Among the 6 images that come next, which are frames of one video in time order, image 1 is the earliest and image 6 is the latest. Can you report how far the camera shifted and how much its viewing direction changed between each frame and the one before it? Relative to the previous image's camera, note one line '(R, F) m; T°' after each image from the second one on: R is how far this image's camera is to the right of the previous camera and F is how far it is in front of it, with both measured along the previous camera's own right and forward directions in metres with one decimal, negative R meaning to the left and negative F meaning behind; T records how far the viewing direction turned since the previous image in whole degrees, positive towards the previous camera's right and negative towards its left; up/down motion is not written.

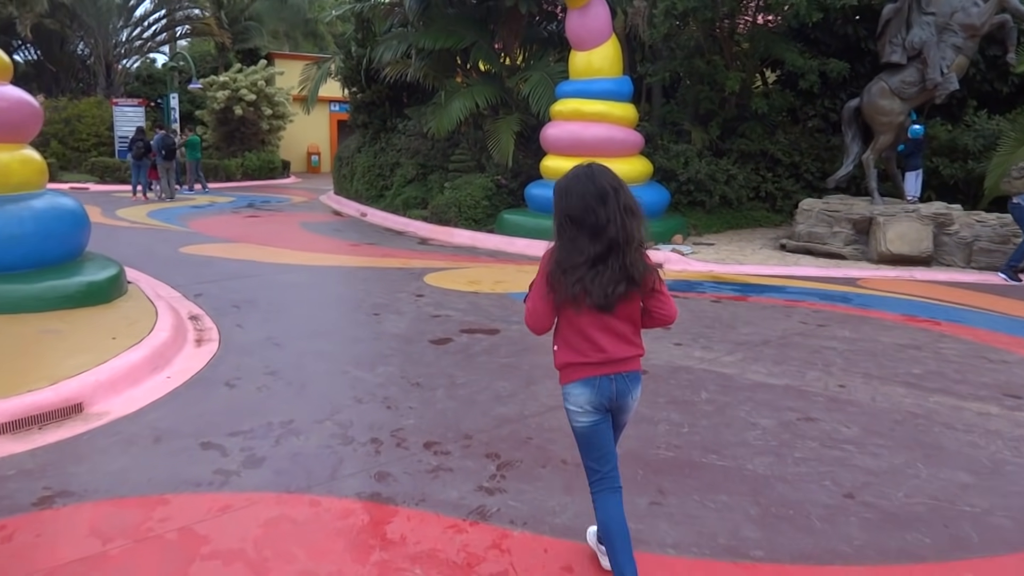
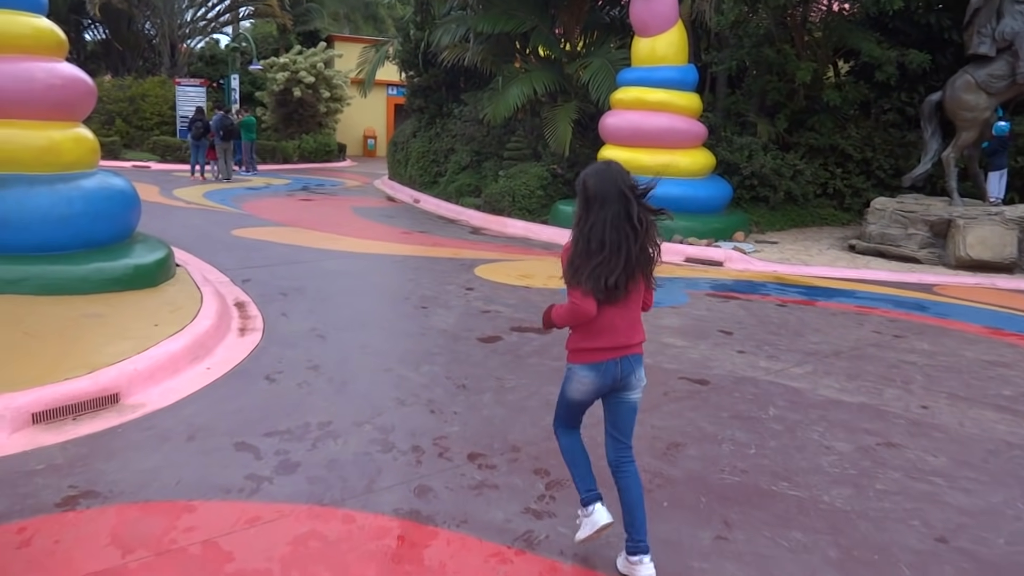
(0.0, +0.3) m; -4°
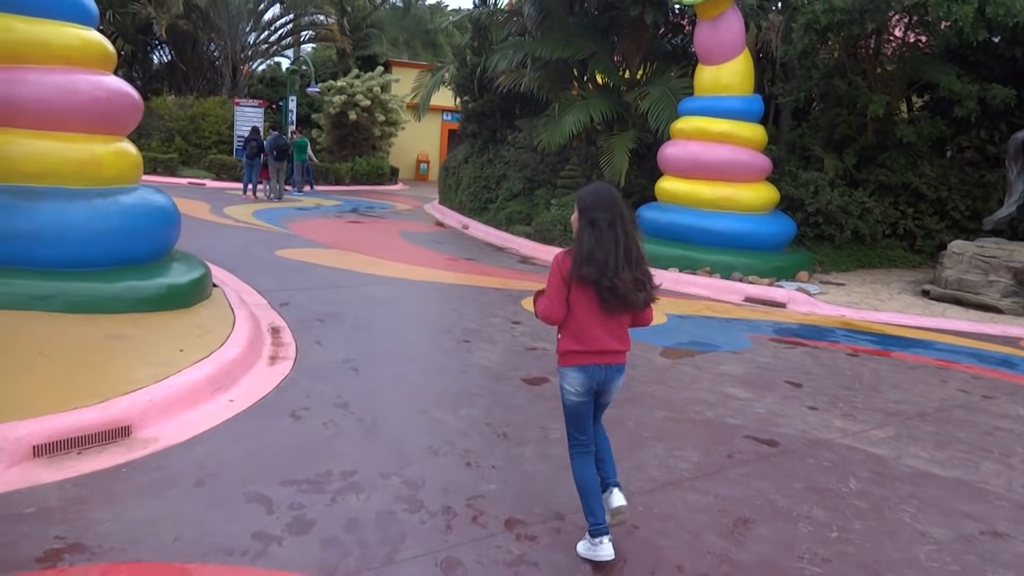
(0.0, +0.5) m; -3°
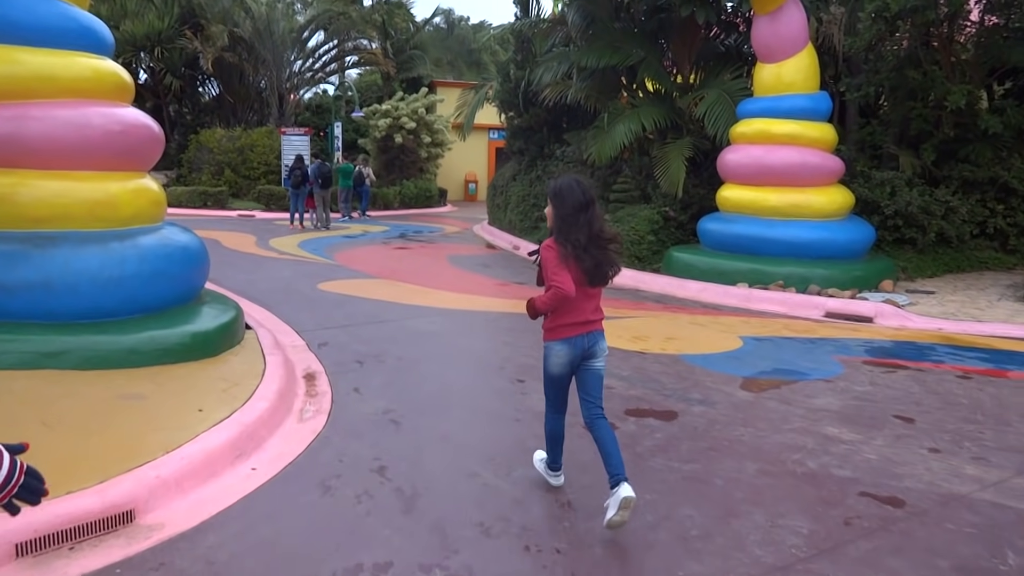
(0.0, +0.7) m; -4°
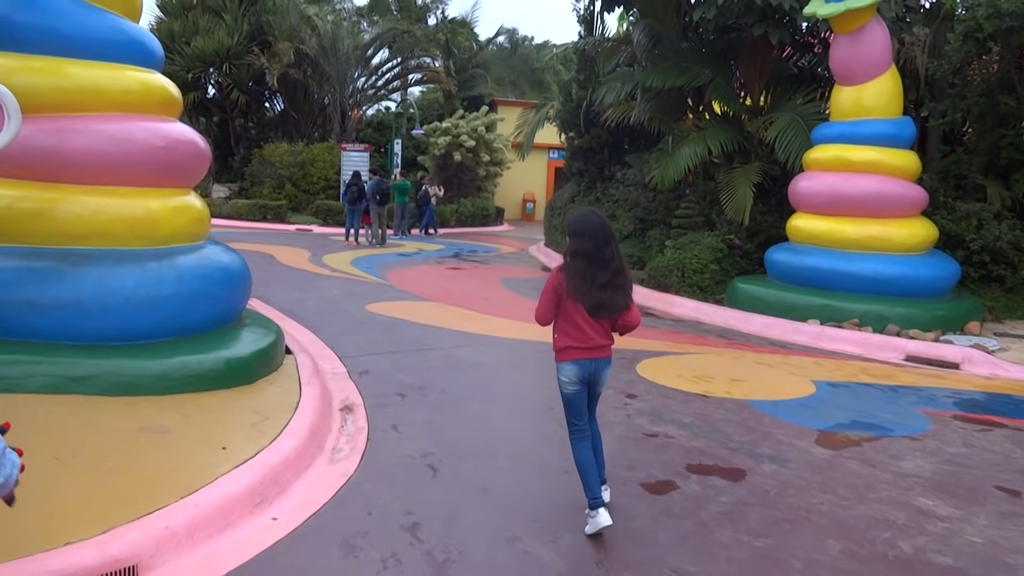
(0.0, +0.4) m; -4°
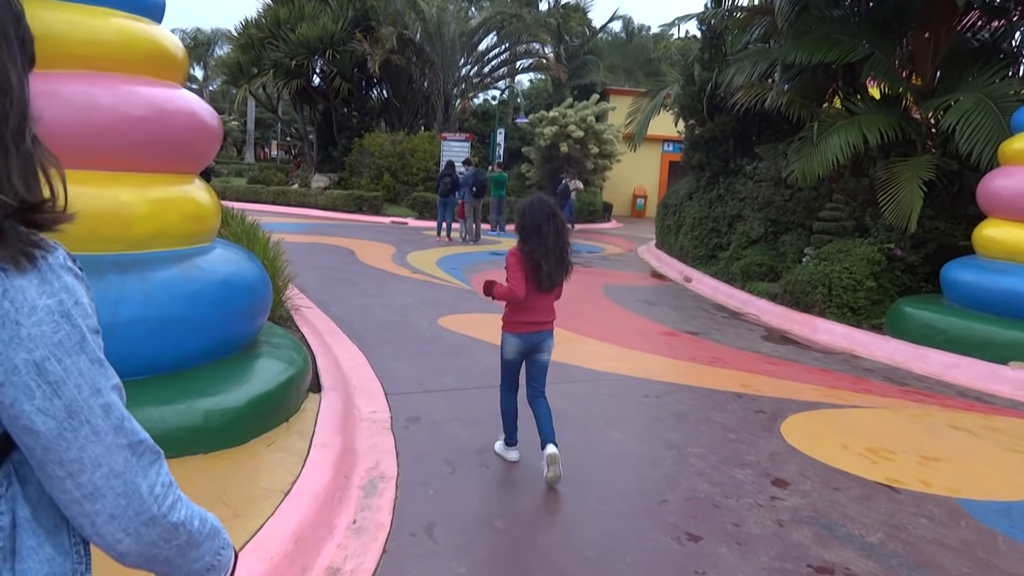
(0.0, +1.8) m; -8°
